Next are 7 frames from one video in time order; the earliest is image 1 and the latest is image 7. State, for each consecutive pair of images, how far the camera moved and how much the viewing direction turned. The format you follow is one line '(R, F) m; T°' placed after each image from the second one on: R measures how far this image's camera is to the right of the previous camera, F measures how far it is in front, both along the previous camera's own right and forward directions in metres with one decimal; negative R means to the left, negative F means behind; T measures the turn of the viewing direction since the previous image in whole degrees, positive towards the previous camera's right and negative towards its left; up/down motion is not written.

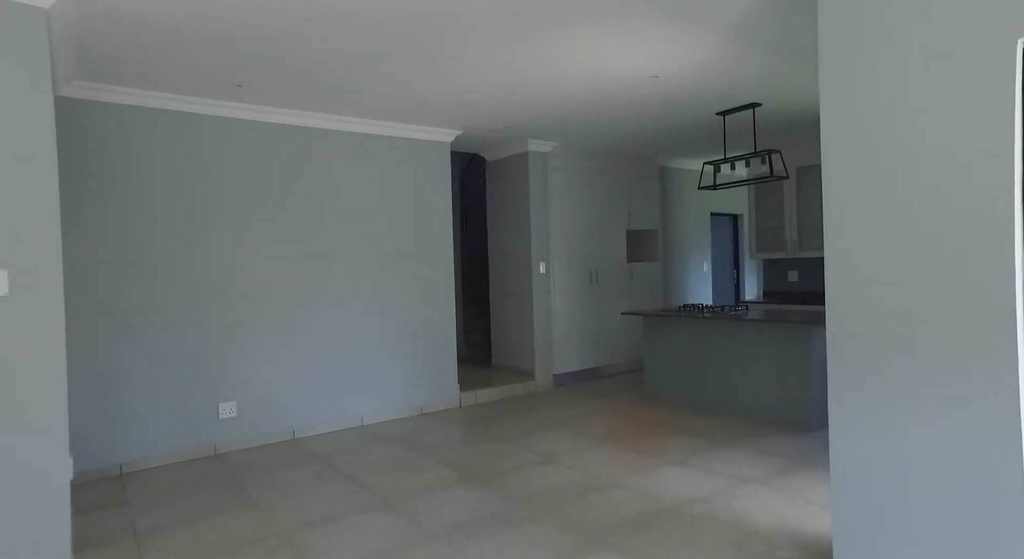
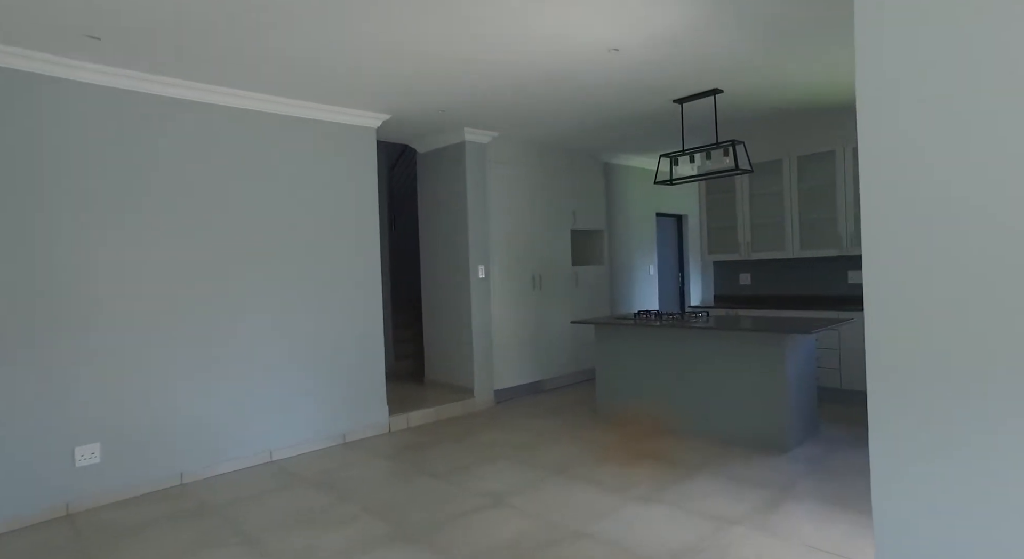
(0.0, +0.6) m; +6°
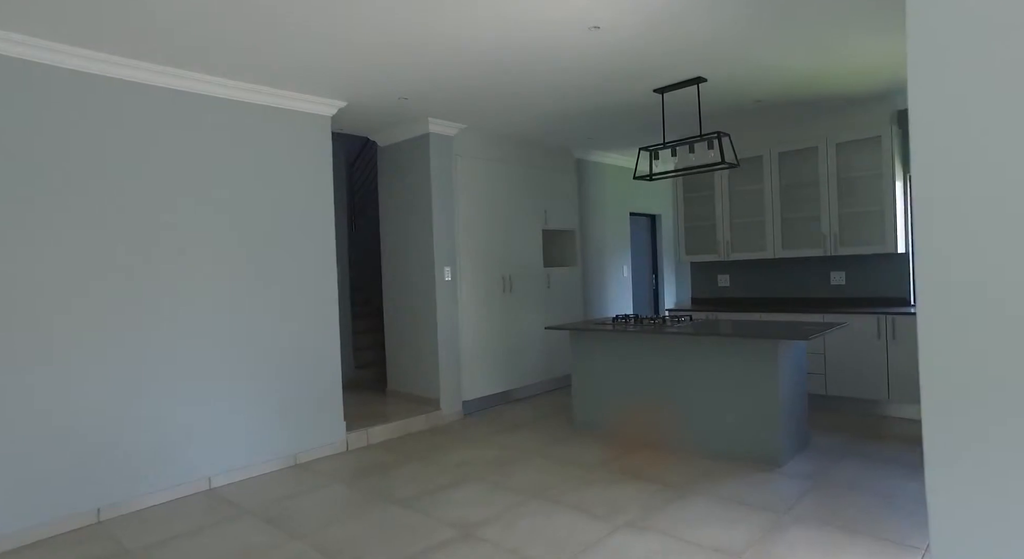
(0.0, +0.4) m; +3°
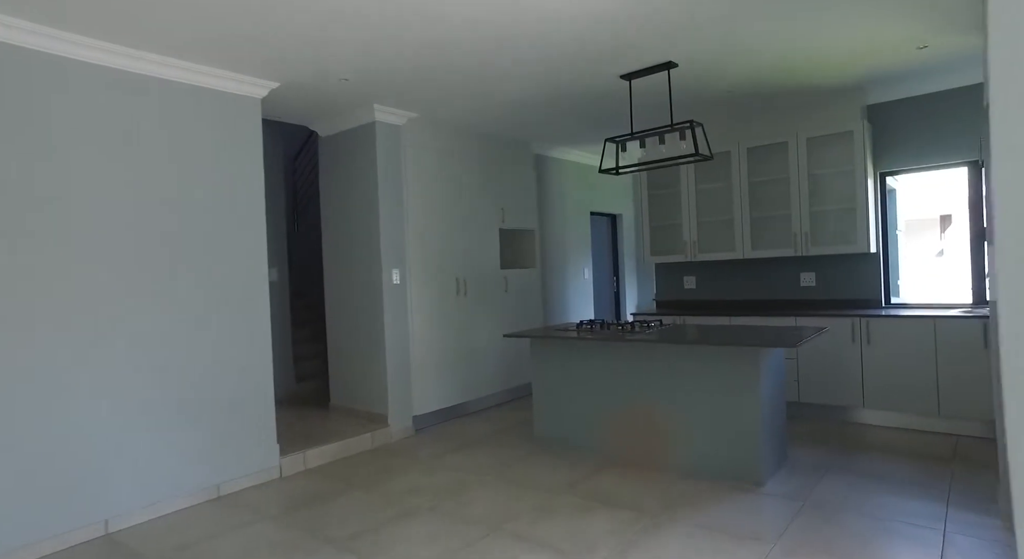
(0.0, +0.4) m; +4°
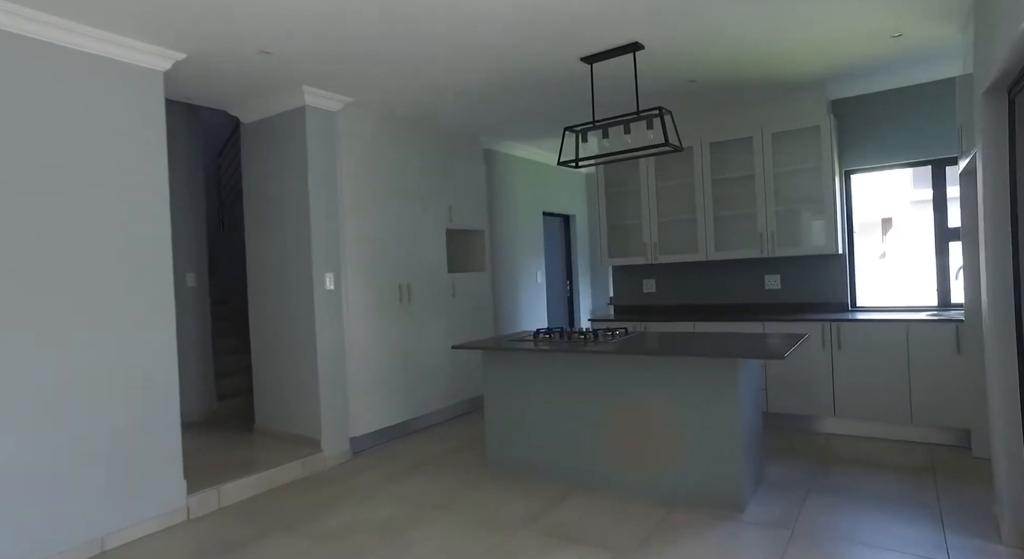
(0.0, +0.4) m; +5°
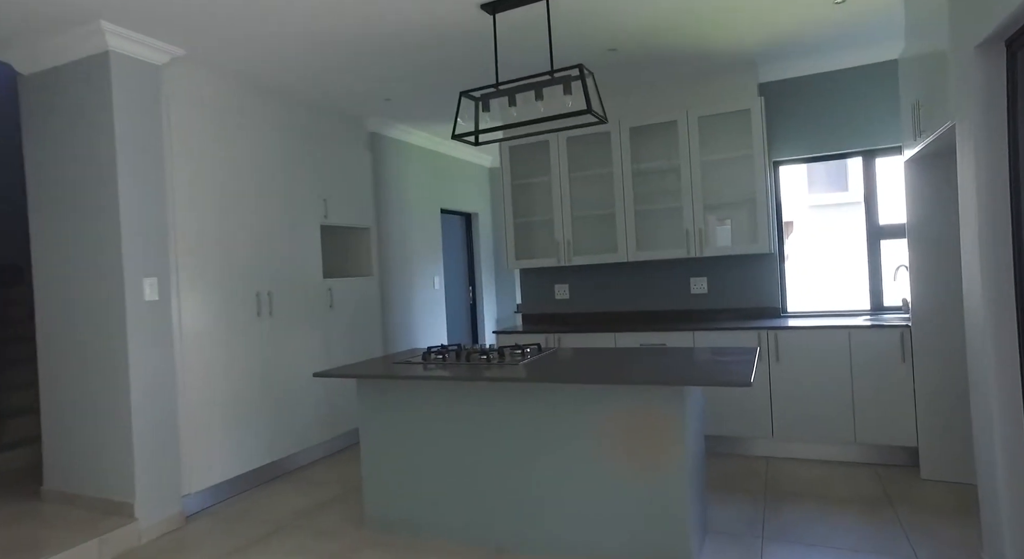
(+0.1, +0.8) m; +8°
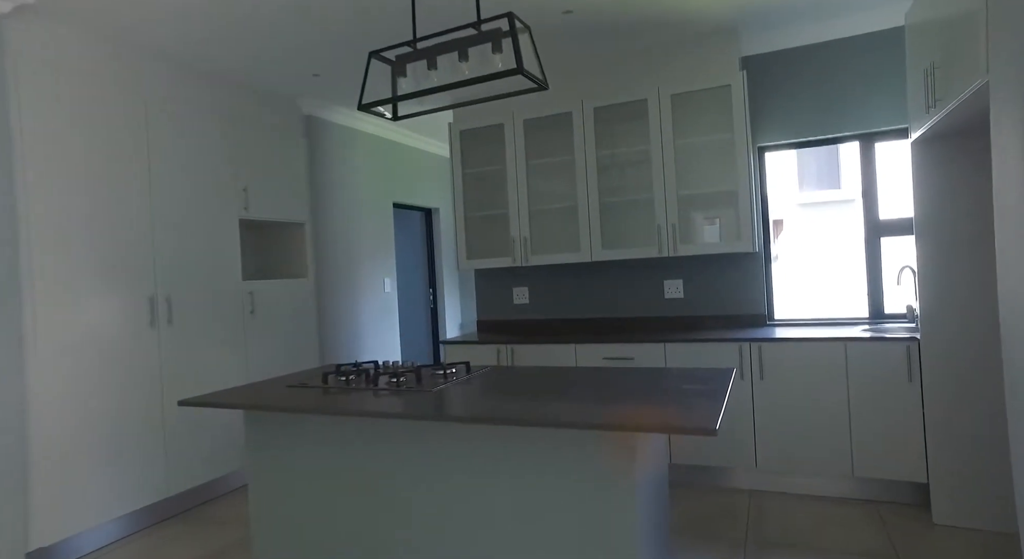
(+0.3, +0.6) m; +1°
